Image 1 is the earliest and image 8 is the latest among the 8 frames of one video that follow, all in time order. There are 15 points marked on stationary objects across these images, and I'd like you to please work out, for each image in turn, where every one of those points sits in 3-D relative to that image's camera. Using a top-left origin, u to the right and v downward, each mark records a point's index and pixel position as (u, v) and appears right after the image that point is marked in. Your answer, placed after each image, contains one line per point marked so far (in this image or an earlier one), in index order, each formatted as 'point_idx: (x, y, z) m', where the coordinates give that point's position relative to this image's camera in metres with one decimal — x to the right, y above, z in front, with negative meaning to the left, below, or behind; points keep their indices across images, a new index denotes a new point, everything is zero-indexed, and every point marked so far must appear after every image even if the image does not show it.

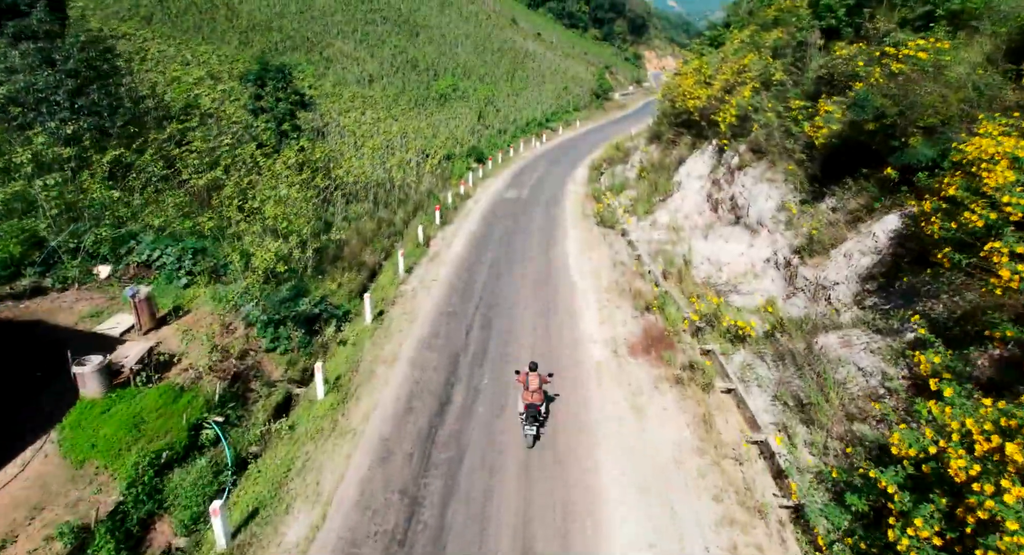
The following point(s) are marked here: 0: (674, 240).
0: (+5.1, +1.1, +19.4) m
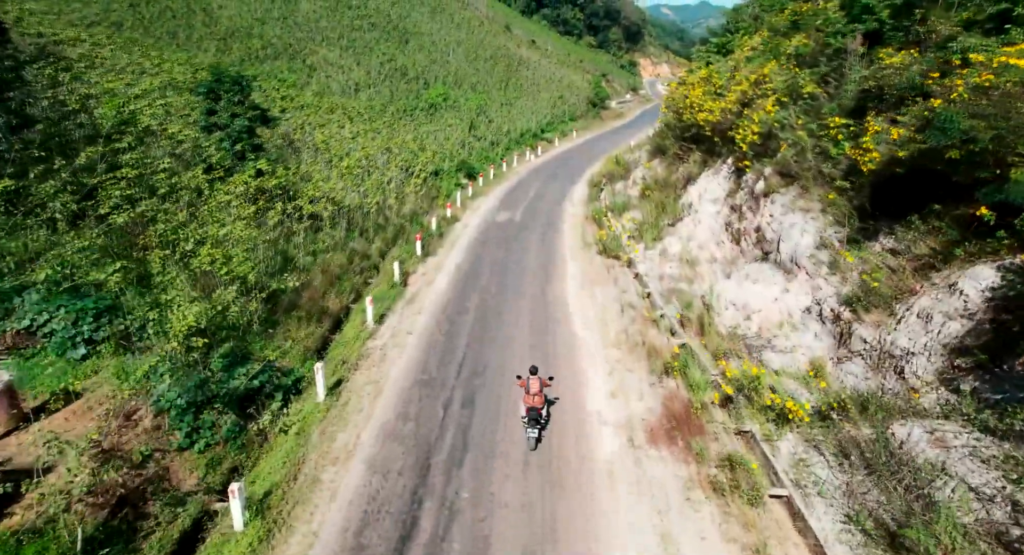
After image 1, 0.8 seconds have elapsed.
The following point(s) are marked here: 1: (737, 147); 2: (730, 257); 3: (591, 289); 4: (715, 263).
0: (+4.9, 0.0, +16.9) m
1: (+7.3, +4.2, +20.1) m
2: (+6.0, +0.5, +16.7) m
3: (+2.2, -0.3, +16.9) m
4: (+5.6, +0.3, +16.9) m
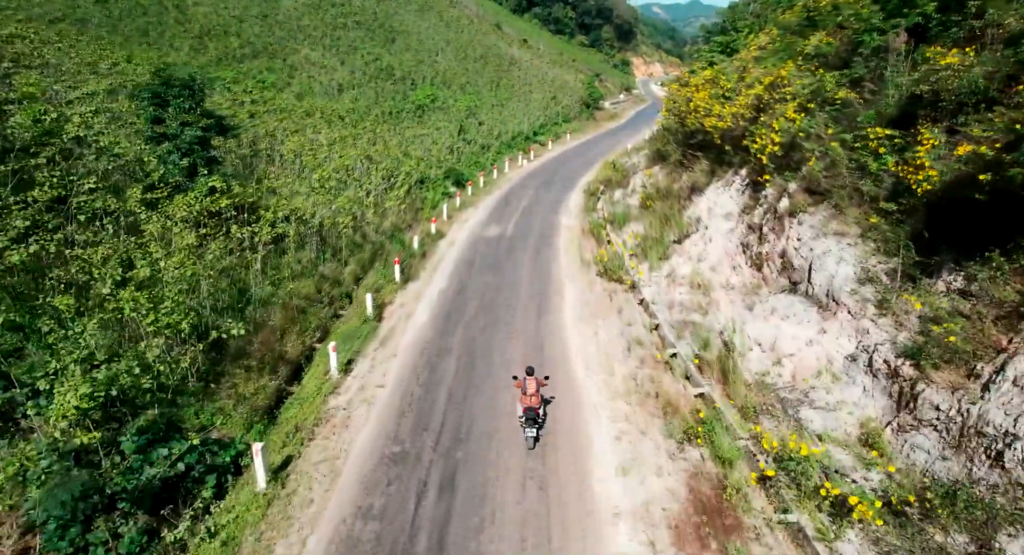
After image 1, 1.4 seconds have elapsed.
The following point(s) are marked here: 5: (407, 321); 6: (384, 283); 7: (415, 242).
0: (+4.6, -0.7, +14.9) m
1: (+7.0, +3.5, +18.1) m
2: (+5.8, -0.3, +14.7) m
3: (+1.9, -1.1, +14.9) m
4: (+5.4, -0.4, +14.9) m
5: (-2.4, -1.0, +14.2) m
6: (-3.5, -0.1, +16.6) m
7: (-3.1, +1.1, +19.6) m
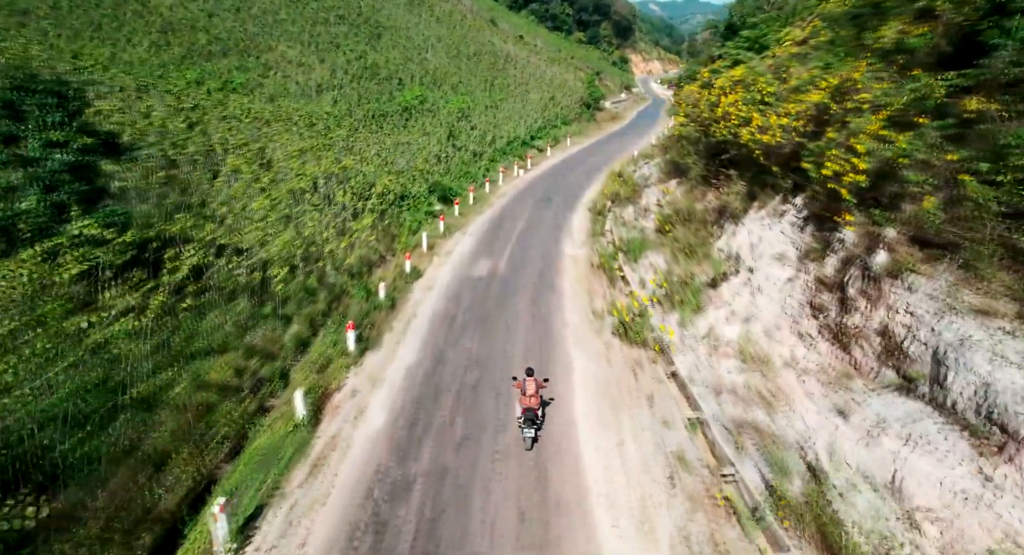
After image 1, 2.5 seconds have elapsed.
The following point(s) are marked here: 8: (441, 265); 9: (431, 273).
0: (+4.5, -2.1, +10.8) m
1: (+6.8, +2.1, +14.0) m
2: (+5.6, -1.7, +10.6) m
3: (+1.8, -2.5, +10.8) m
4: (+5.3, -1.8, +10.8) m
5: (-2.6, -2.4, +10.1) m
6: (-3.6, -1.5, +12.4) m
7: (-3.3, -0.3, +15.4) m
8: (-2.2, +0.4, +18.7) m
9: (-2.4, +0.1, +18.0) m
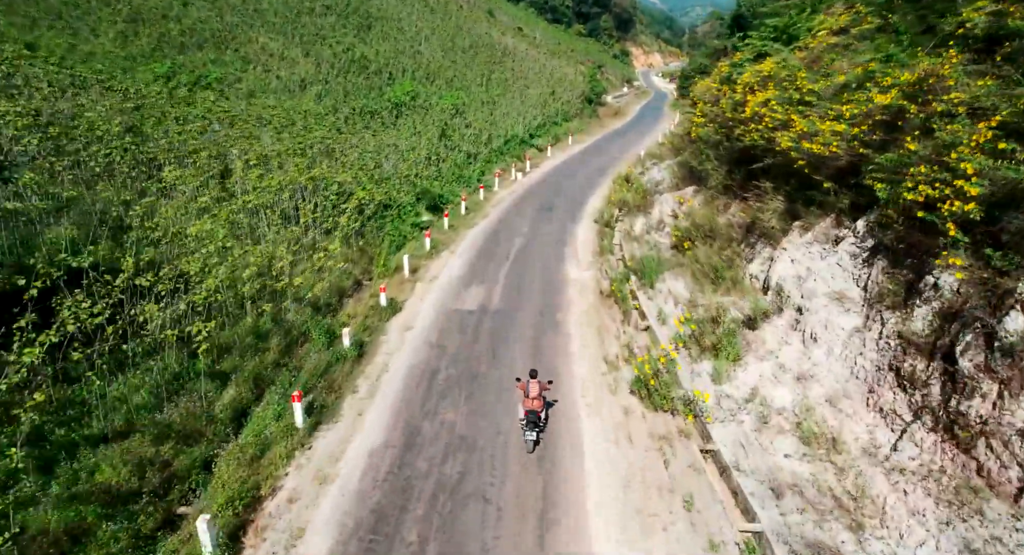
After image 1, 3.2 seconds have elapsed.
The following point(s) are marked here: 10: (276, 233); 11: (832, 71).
0: (+4.4, -3.0, +8.0) m
1: (+6.7, +1.3, +11.2) m
2: (+5.5, -2.6, +7.8) m
3: (+1.7, -3.4, +8.0) m
4: (+5.2, -2.7, +8.0) m
5: (-2.7, -3.3, +7.3) m
6: (-3.7, -2.4, +9.6) m
7: (-3.4, -1.2, +12.6) m
8: (-2.3, -0.5, +15.9) m
9: (-2.5, -0.7, +15.1) m
10: (-6.3, +1.3, +16.4) m
11: (+8.3, +5.4, +15.8) m
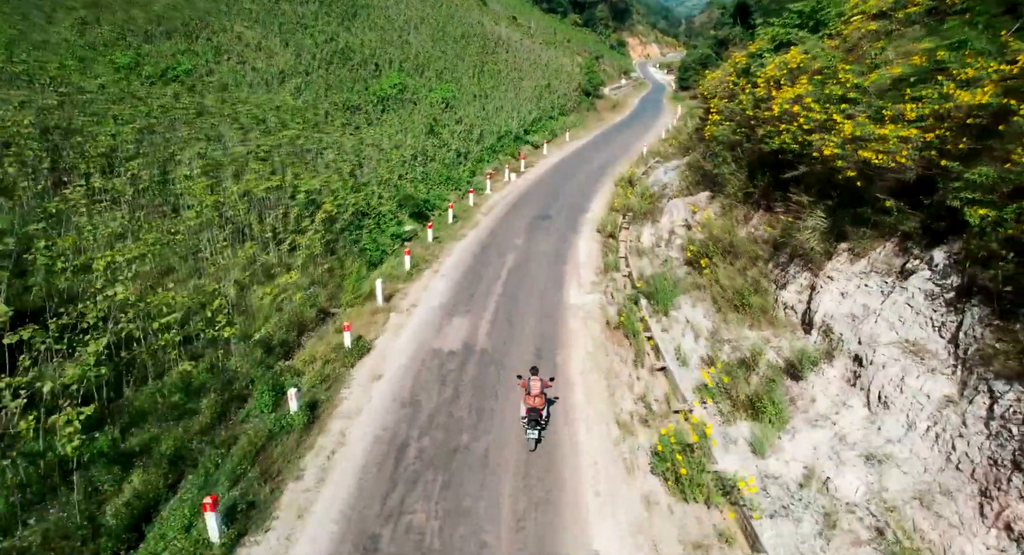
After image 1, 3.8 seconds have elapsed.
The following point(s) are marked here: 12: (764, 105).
0: (+4.3, -3.8, +5.6) m
1: (+6.6, +0.6, +8.7) m
2: (+5.4, -3.3, +5.3) m
3: (+1.6, -4.1, +5.5) m
4: (+5.0, -3.5, +5.6) m
5: (-2.8, -4.1, +4.8) m
6: (-3.9, -3.2, +7.1) m
7: (-3.5, -1.9, +10.1) m
8: (-2.5, -1.1, +13.3) m
9: (-2.7, -1.4, +12.6) m
10: (-6.5, +0.6, +13.8) m
11: (+8.1, +4.7, +13.3) m
12: (+7.3, +5.1, +17.6) m
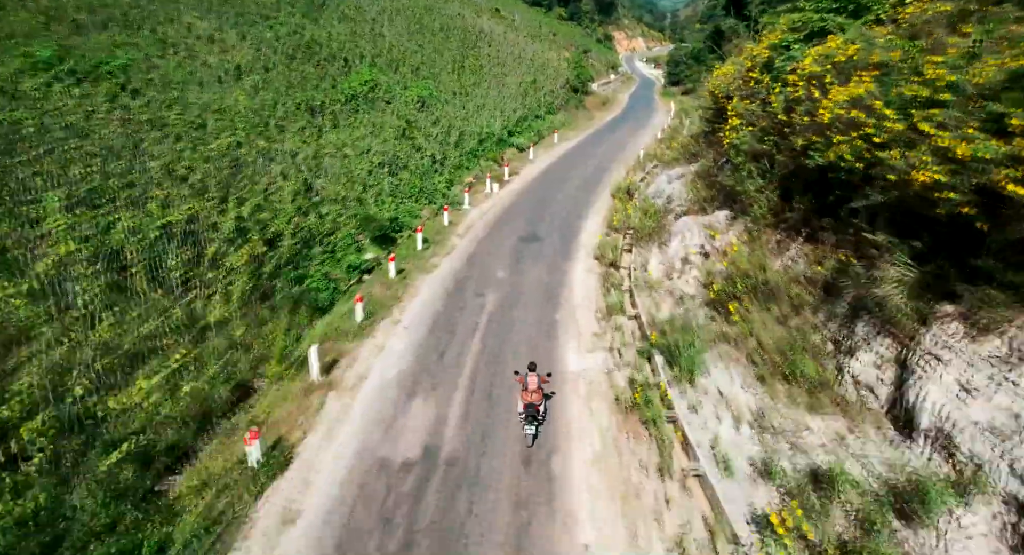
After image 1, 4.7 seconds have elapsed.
0: (+4.1, -5.0, +2.1) m
1: (+6.3, -0.6, +5.2) m
2: (+5.2, -4.5, +1.8) m
3: (+1.4, -5.3, +1.9) m
4: (+4.9, -4.7, +2.1) m
5: (-2.9, -5.4, +1.1) m
6: (-4.1, -4.5, +3.4) m
7: (-3.8, -3.2, +6.4) m
8: (-2.8, -2.3, +9.7) m
9: (-3.0, -2.6, +8.9) m
10: (-6.9, -0.7, +10.0) m
11: (+7.6, +3.6, +9.8) m
12: (+6.8, +4.0, +14.1) m
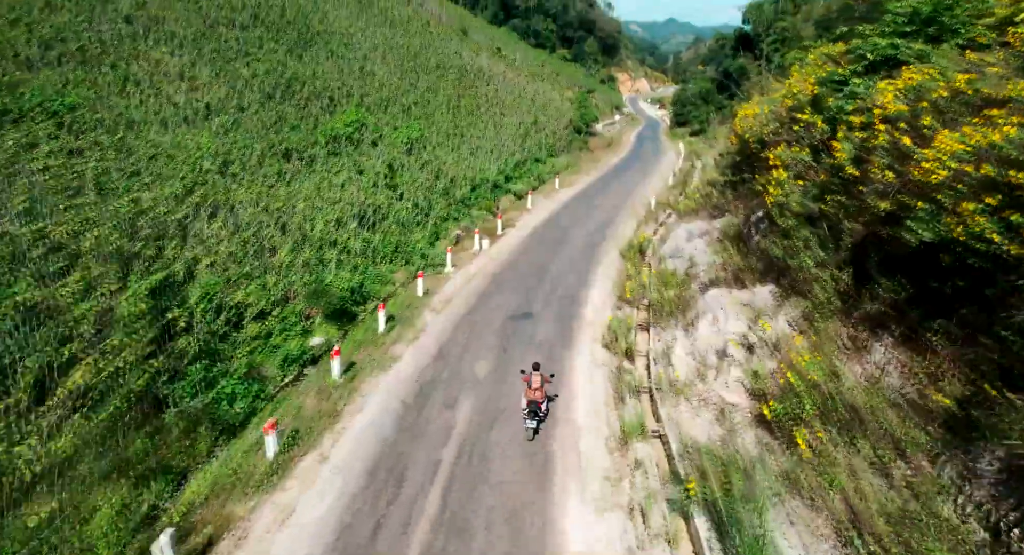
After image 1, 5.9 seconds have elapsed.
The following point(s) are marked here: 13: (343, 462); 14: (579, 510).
0: (+3.6, -6.2, -2.3) m
1: (+5.9, -2.0, +1.1) m
2: (+4.8, -5.7, -2.5) m
3: (+0.9, -6.5, -2.4) m
4: (+4.4, -5.8, -2.2) m
5: (-3.4, -6.5, -3.2) m
6: (-4.5, -5.7, -0.9) m
7: (-4.2, -4.6, +2.2) m
8: (-3.2, -4.0, +5.5) m
9: (-3.4, -4.2, +4.7) m
10: (-7.3, -2.3, +6.0) m
11: (+7.3, +2.0, +5.9) m
12: (+6.4, +2.1, +10.3) m
13: (-2.6, -2.8, +9.5) m
14: (+0.9, -3.4, +8.7) m
